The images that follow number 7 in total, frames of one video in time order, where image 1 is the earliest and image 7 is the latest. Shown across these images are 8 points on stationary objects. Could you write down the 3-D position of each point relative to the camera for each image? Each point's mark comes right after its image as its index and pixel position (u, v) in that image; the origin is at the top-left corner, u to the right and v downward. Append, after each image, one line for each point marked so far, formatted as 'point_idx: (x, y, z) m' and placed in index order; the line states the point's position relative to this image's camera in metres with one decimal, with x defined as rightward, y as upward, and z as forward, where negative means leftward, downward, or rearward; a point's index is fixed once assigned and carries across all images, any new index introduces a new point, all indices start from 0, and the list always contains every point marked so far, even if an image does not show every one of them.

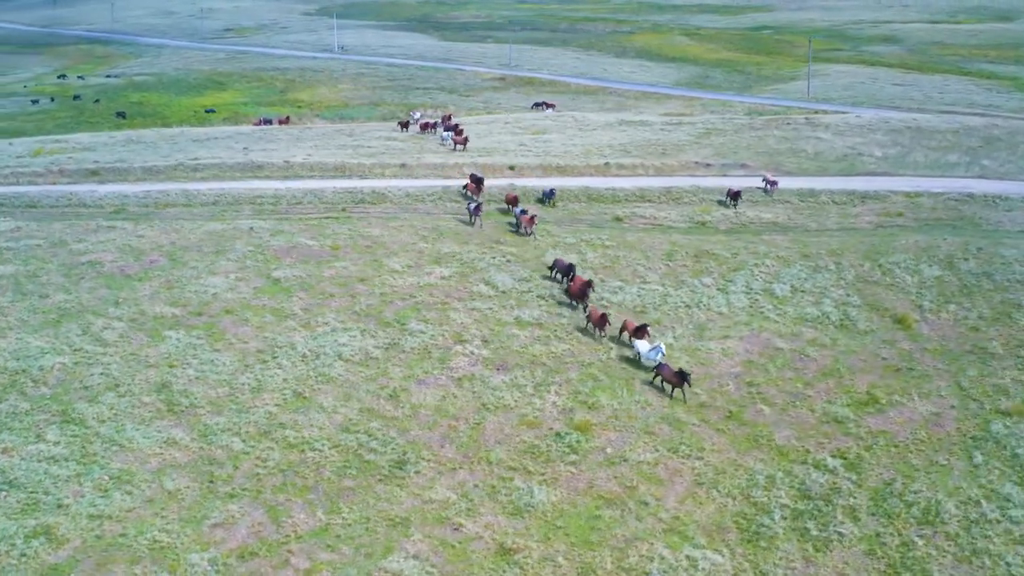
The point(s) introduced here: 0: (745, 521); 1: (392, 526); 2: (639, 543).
0: (+5.7, -5.8, +19.8) m
1: (-3.0, -5.7, +19.4) m
2: (+2.9, -6.0, +19.0) m
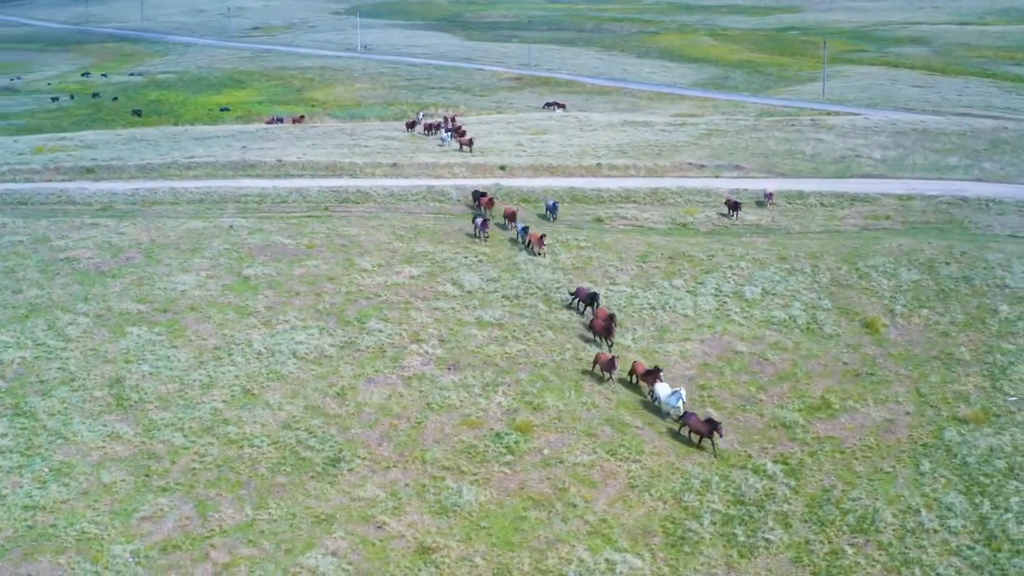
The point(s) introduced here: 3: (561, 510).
0: (+3.9, -5.8, +19.7) m
1: (-4.8, -5.7, +19.5) m
2: (+1.1, -6.1, +18.9) m
3: (+1.2, -5.5, +20.0) m
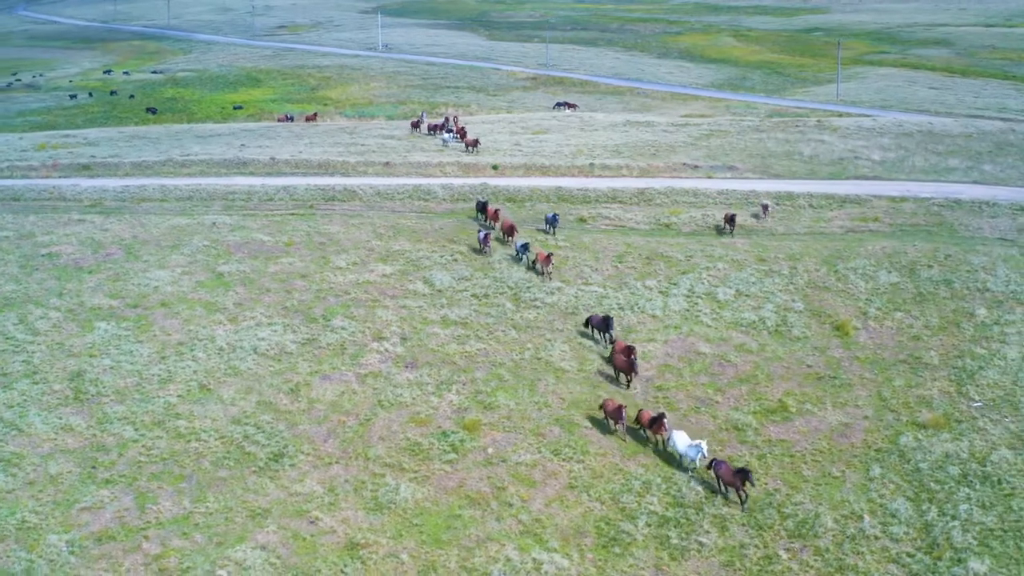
0: (+2.3, -5.8, +19.6) m
1: (-6.4, -5.6, +19.7) m
2: (-0.6, -6.0, +18.9) m
3: (-0.4, -5.5, +20.1) m
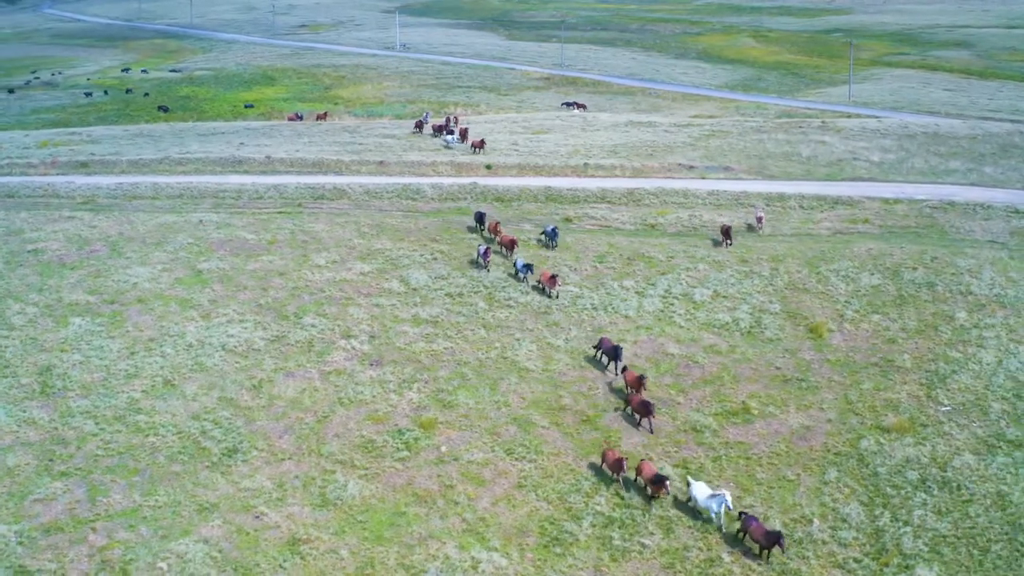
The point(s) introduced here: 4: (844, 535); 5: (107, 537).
0: (+0.9, -5.8, +19.6) m
1: (-7.8, -5.5, +19.9) m
2: (-2.0, -6.0, +19.0) m
3: (-1.8, -5.5, +20.1) m
4: (+8.2, -6.1, +19.9) m
5: (-9.6, -5.9, +19.0) m
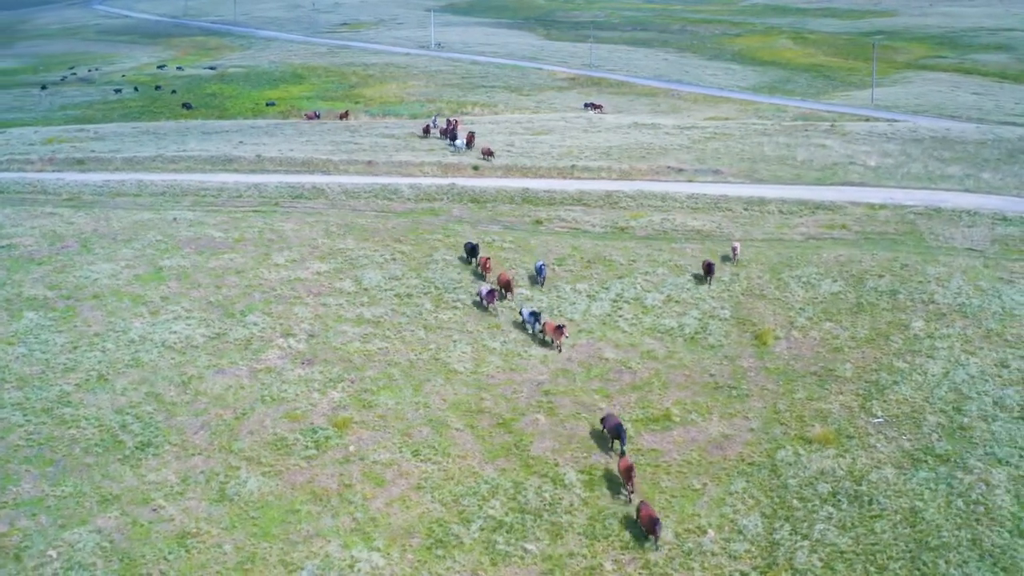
0: (-1.8, -5.9, +19.7) m
1: (-10.5, -5.4, +20.4) m
2: (-4.7, -6.0, +19.2) m
3: (-4.5, -5.5, +20.4) m
4: (+5.5, -6.3, +19.7) m
5: (-12.4, -5.8, +19.6) m
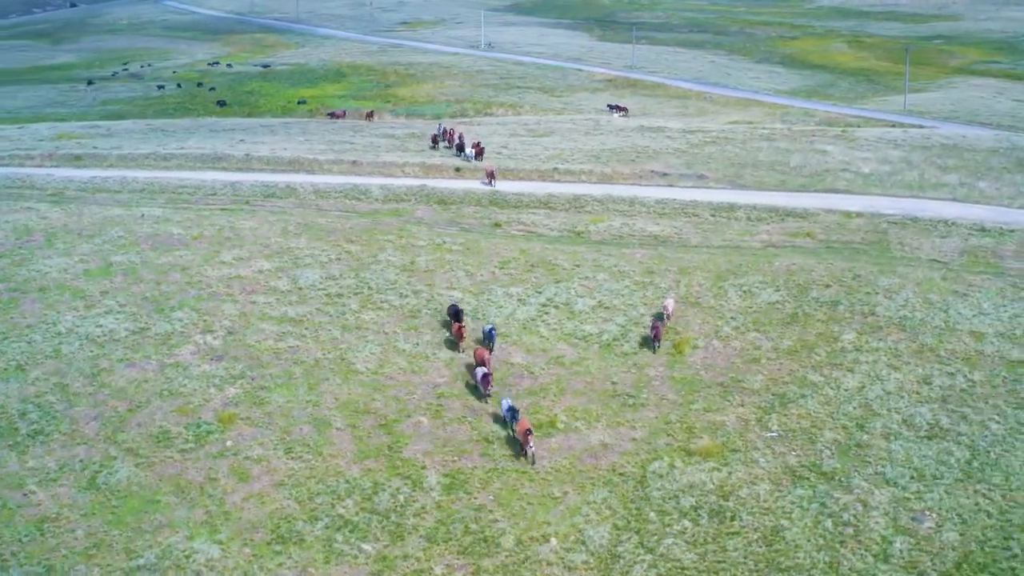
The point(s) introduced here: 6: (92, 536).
0: (-5.7, -5.9, +20.2) m
1: (-14.3, -5.3, +21.4) m
2: (-8.7, -6.0, +19.9) m
3: (-8.3, -5.5, +21.0) m
4: (+1.6, -6.6, +19.6) m
5: (-16.2, -5.6, +20.8) m
6: (-10.3, -6.1, +19.7) m
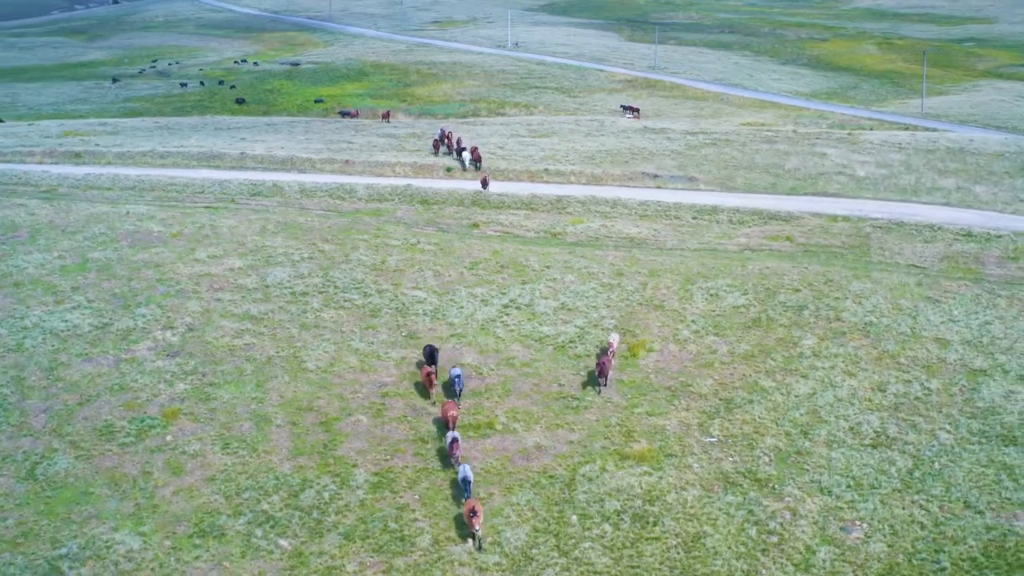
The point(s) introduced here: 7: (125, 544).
0: (-7.8, -5.9, +20.6) m
1: (-16.3, -5.1, +22.1) m
2: (-10.7, -5.9, +20.4) m
3: (-10.3, -5.4, +21.4) m
4: (-0.5, -6.6, +19.7) m
5: (-18.3, -5.5, +21.5) m
6: (-12.4, -6.0, +20.2) m
7: (-9.4, -6.3, +19.6) m
